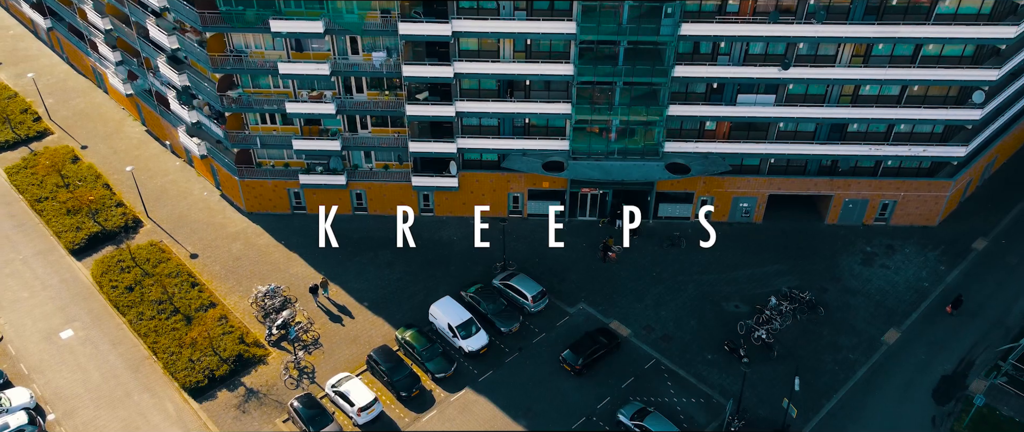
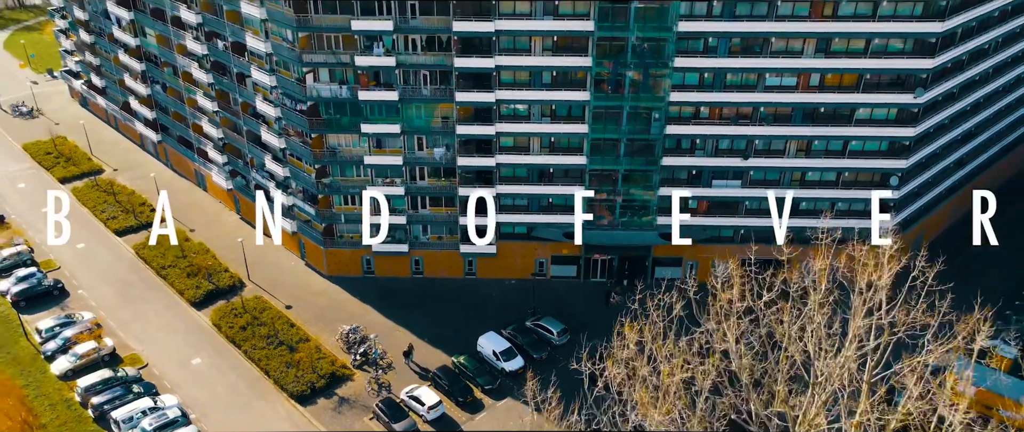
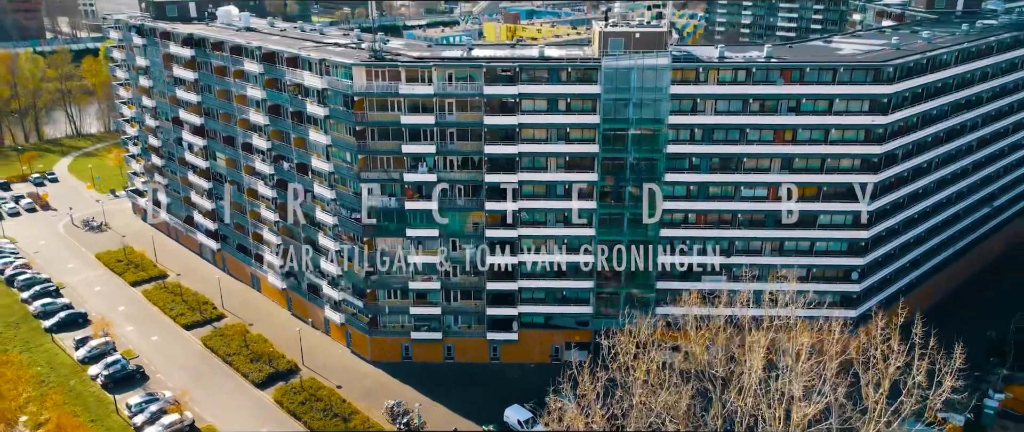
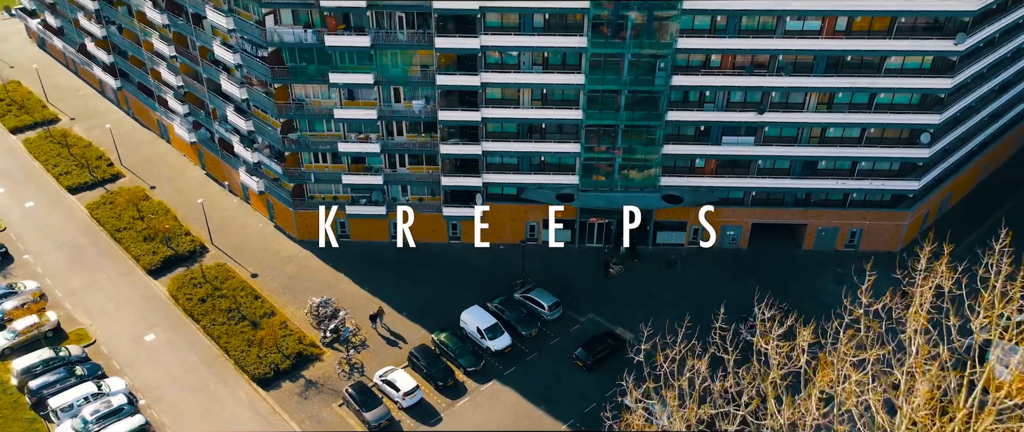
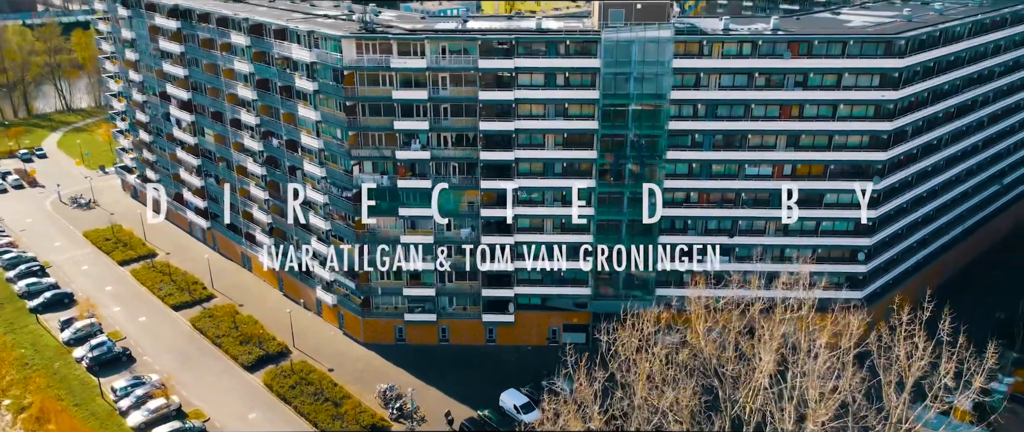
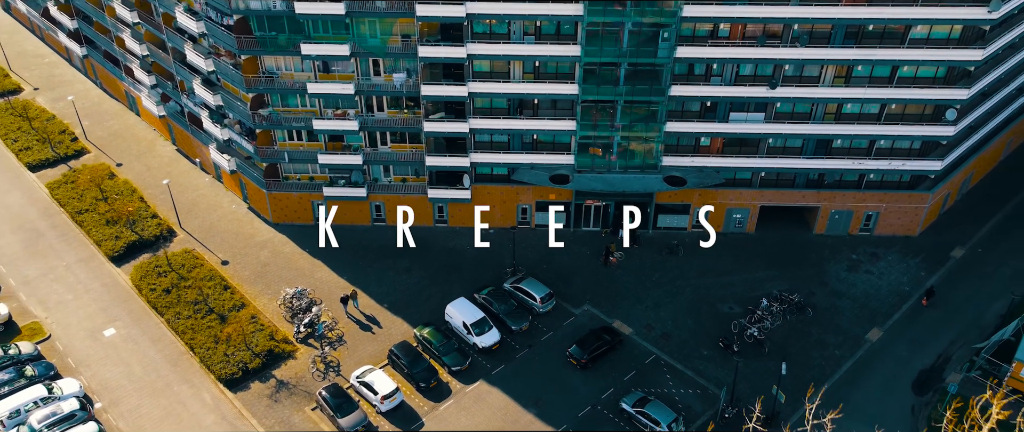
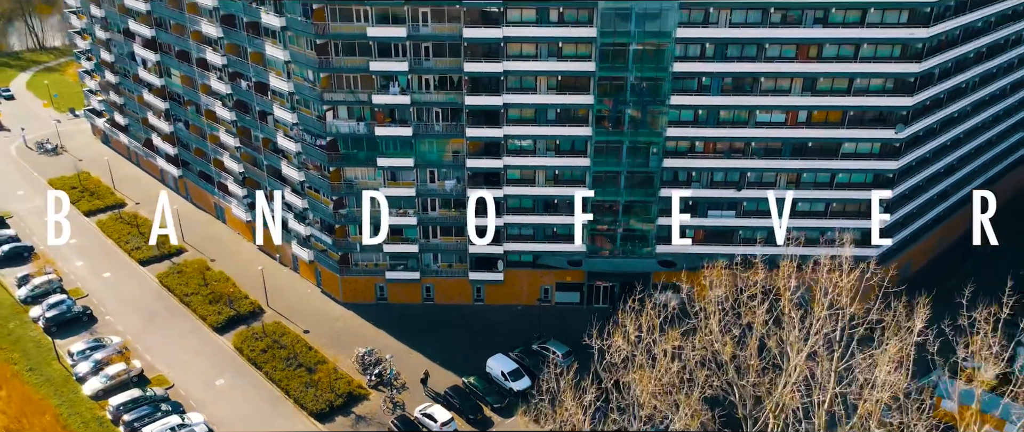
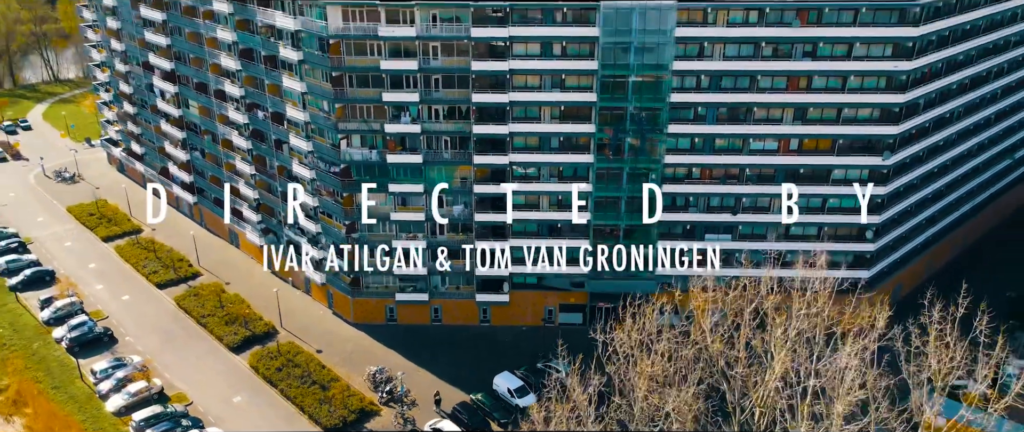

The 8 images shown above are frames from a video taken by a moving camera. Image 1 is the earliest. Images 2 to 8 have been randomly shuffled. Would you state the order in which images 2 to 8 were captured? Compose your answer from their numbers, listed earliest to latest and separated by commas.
6, 4, 2, 7, 8, 5, 3
